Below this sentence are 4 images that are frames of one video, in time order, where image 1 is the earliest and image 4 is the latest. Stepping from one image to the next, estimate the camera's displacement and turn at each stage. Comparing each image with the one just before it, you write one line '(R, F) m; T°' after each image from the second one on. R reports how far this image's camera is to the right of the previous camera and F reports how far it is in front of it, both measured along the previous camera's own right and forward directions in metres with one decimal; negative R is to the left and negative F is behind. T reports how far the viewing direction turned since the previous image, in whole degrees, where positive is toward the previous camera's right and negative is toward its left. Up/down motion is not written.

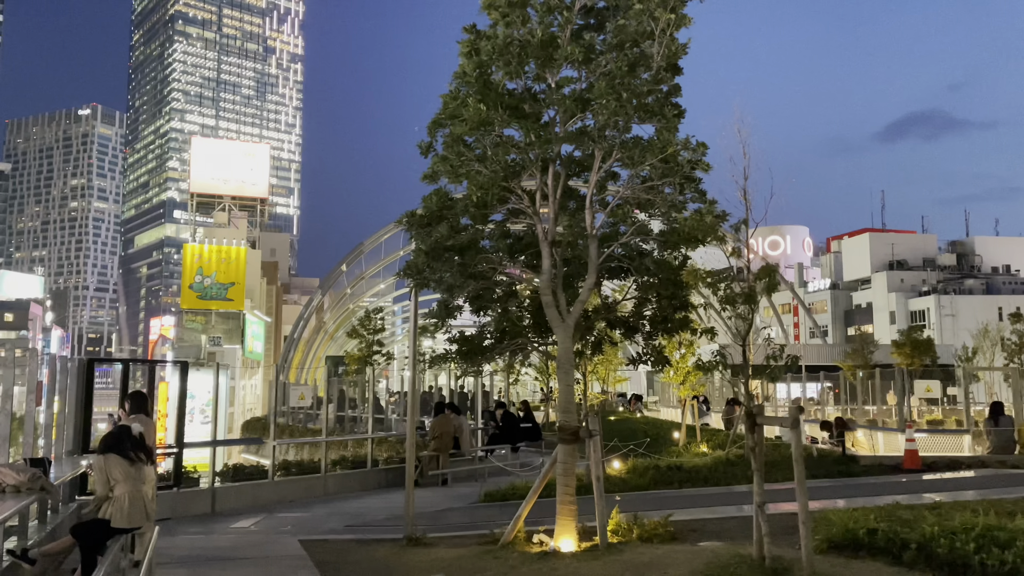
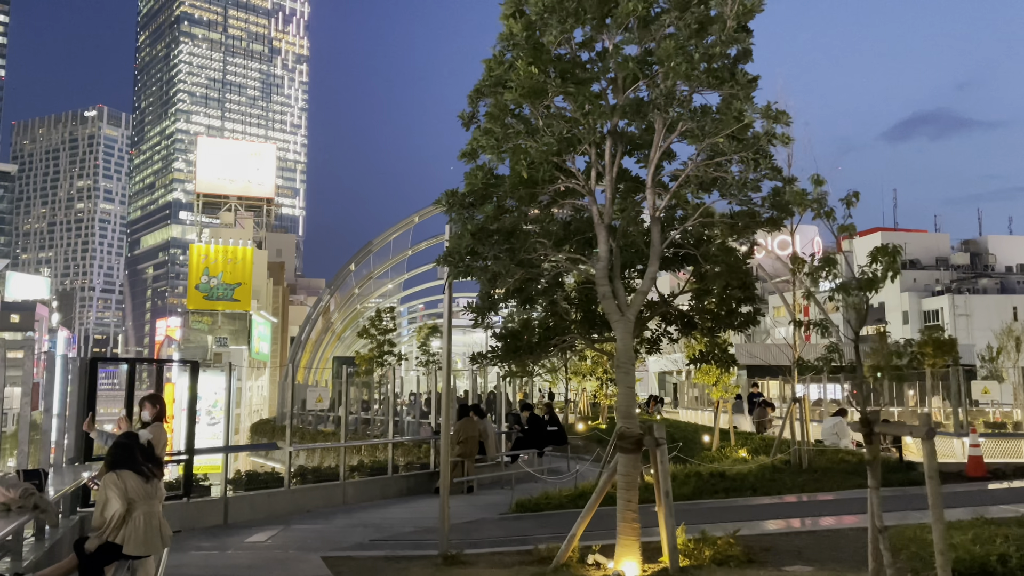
(-0.5, +1.0) m; 0°
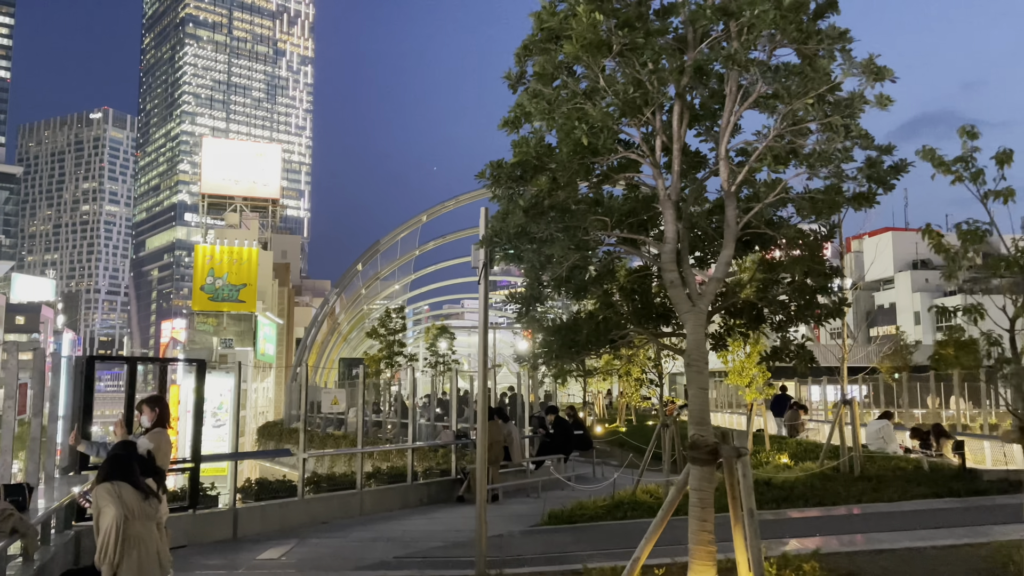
(-0.4, +1.0) m; 0°
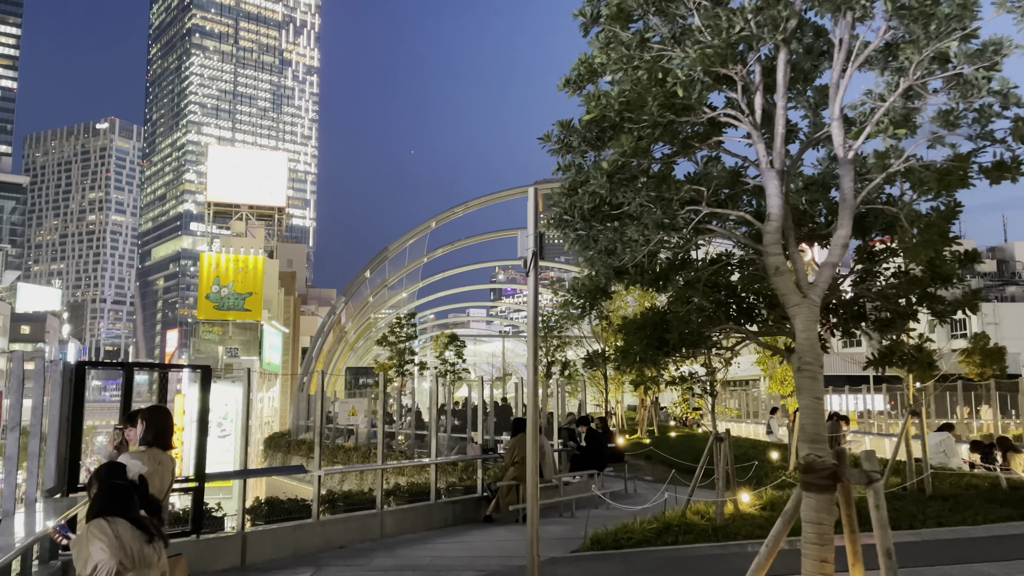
(-0.5, +1.2) m; 0°
